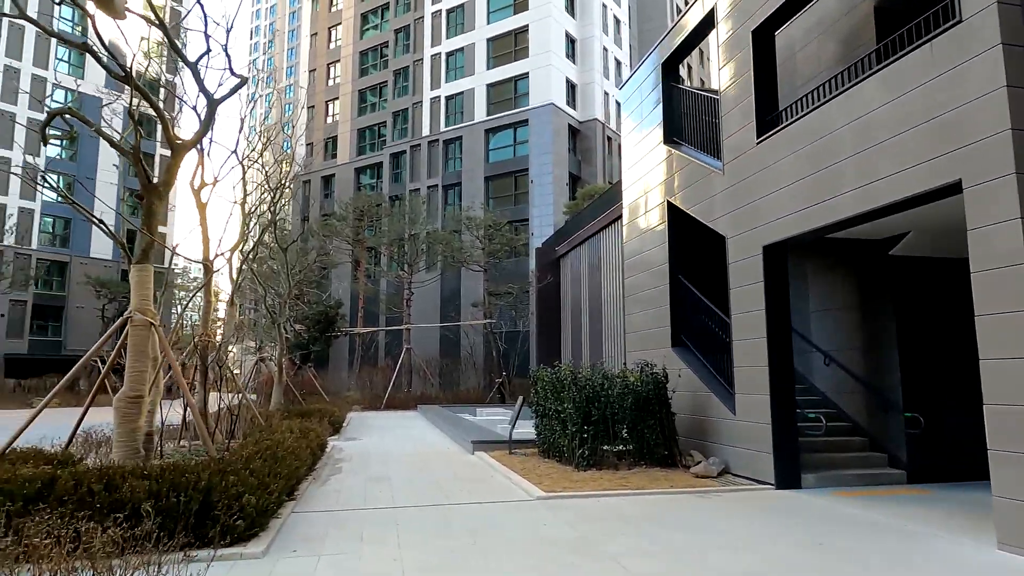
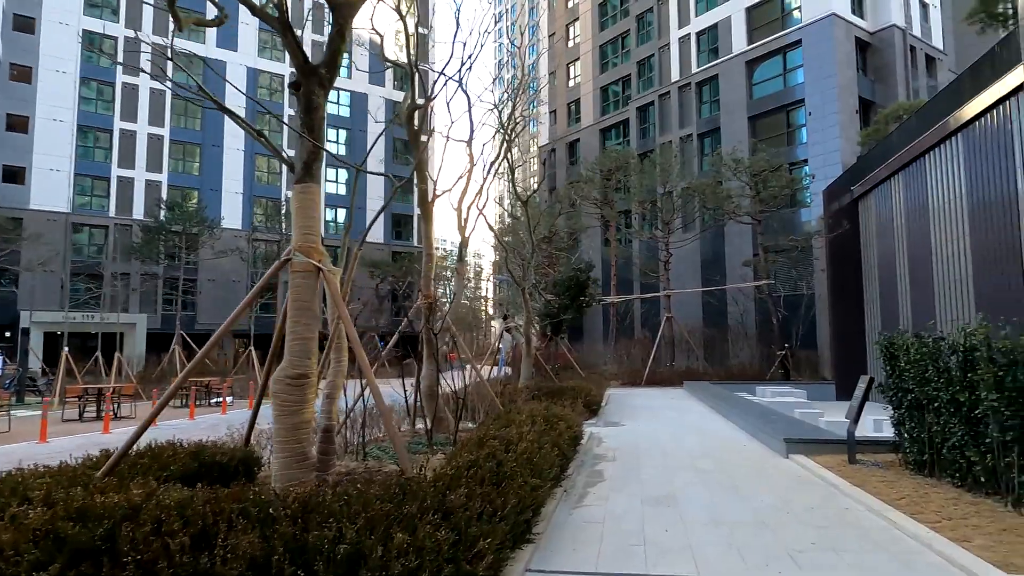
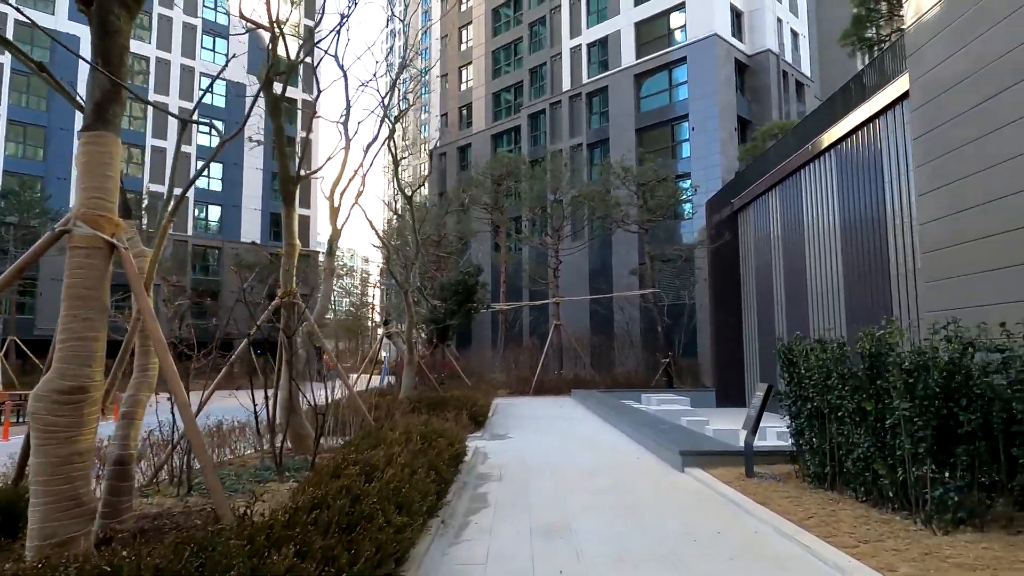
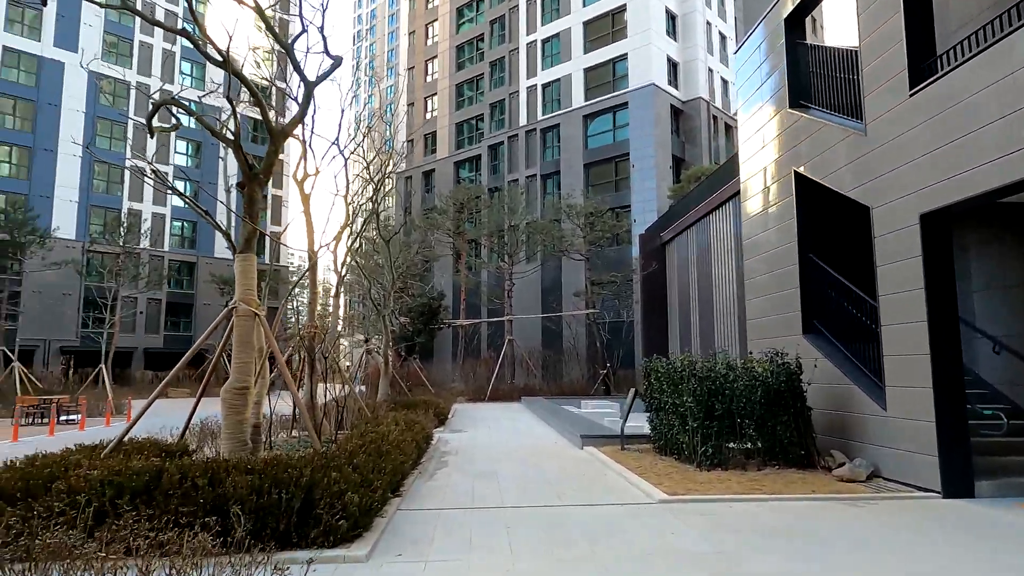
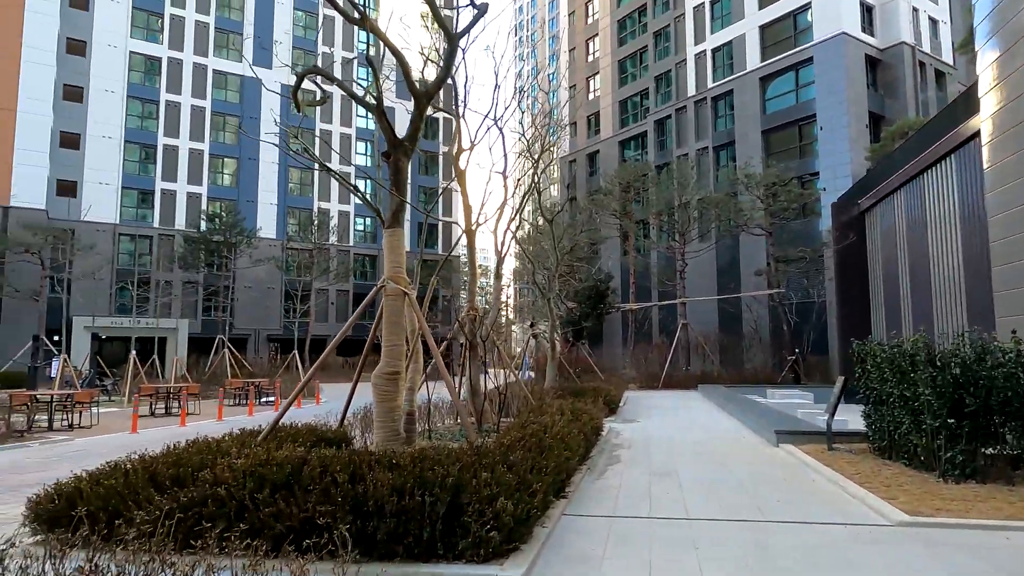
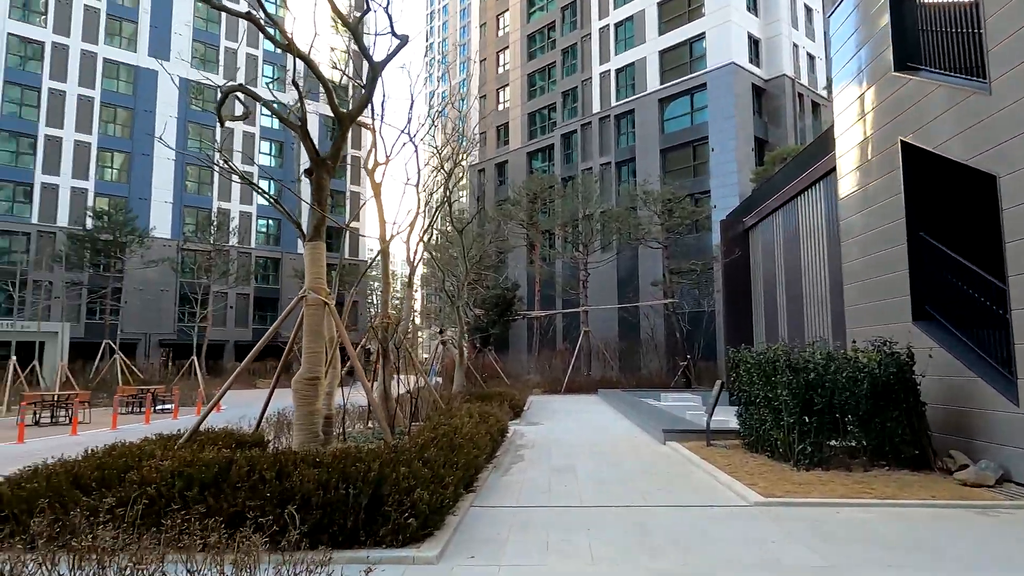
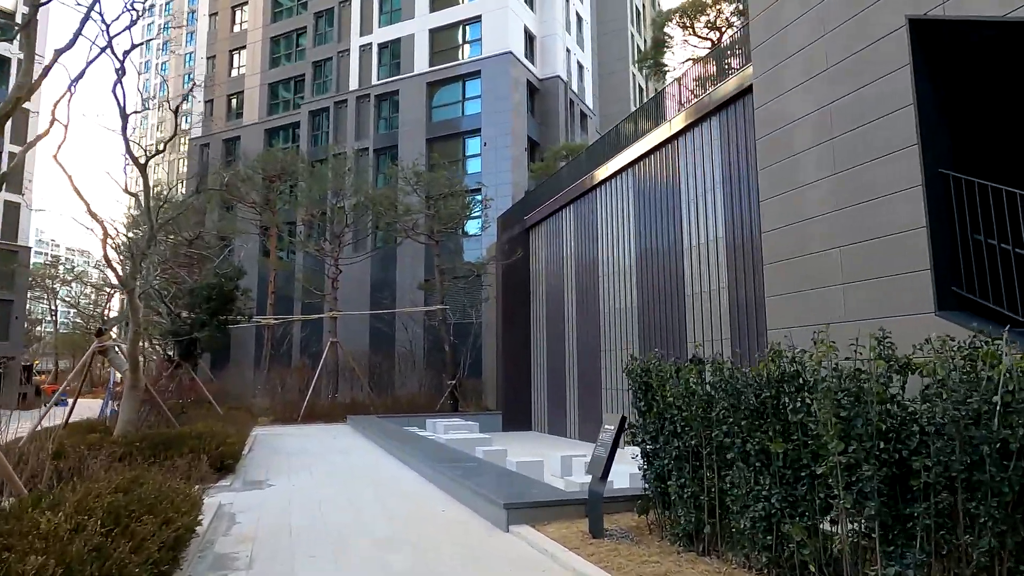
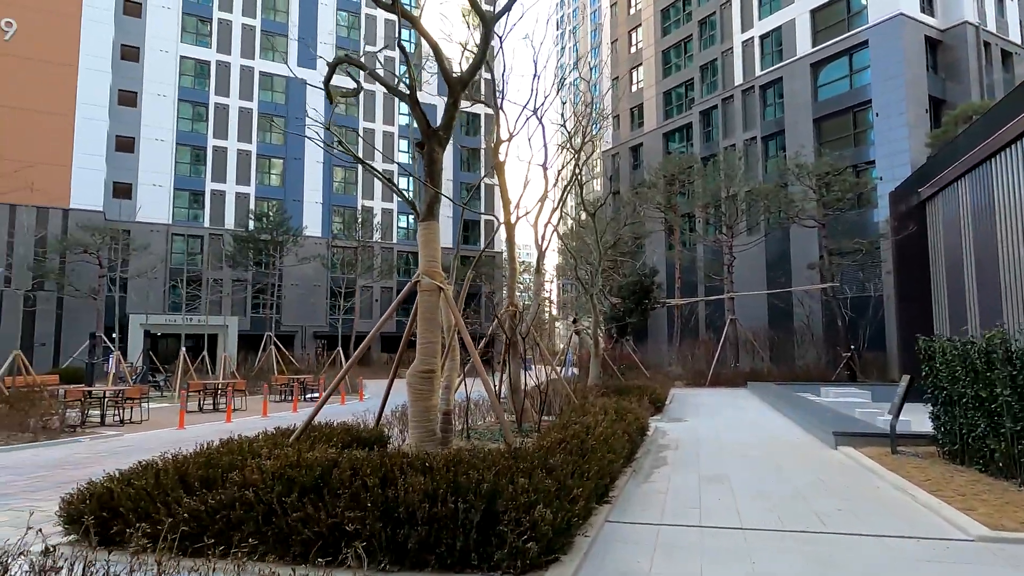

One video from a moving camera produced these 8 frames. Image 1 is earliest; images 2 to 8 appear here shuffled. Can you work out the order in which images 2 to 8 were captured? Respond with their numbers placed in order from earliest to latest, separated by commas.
4, 6, 5, 8, 2, 3, 7
